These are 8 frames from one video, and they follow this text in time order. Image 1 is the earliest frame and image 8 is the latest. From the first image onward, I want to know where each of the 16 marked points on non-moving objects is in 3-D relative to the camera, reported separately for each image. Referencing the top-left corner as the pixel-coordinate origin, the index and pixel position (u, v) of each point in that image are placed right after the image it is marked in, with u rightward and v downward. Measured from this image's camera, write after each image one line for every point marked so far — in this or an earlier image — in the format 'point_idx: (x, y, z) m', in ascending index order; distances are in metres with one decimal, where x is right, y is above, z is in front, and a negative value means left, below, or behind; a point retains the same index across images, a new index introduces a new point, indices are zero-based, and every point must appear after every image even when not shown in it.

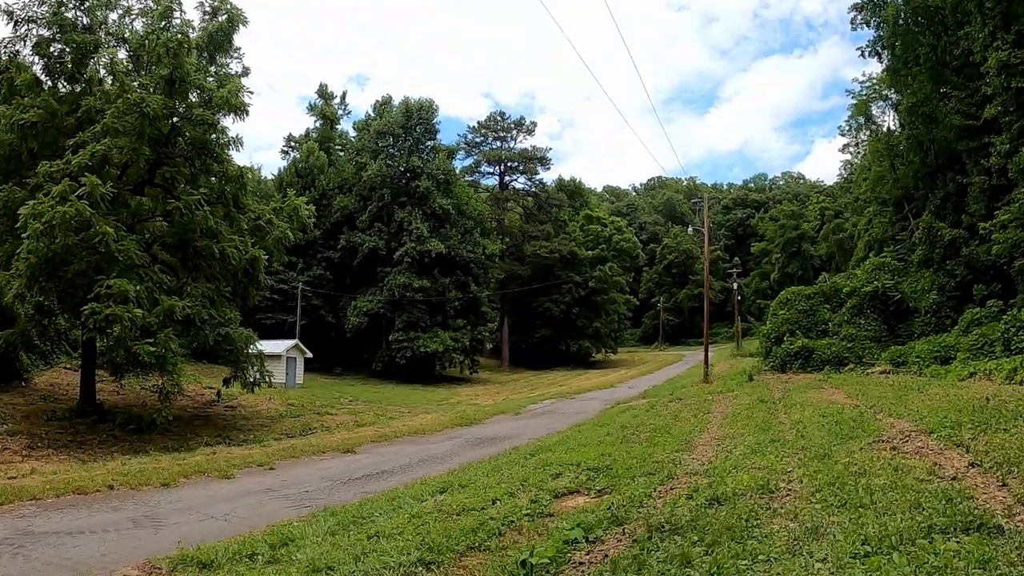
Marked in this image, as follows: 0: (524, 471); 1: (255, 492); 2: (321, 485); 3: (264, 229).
0: (+0.1, -1.3, +8.0) m
1: (-2.0, -1.7, +8.5) m
2: (-1.6, -1.6, +8.9) m
3: (-4.1, +0.9, +18.0) m
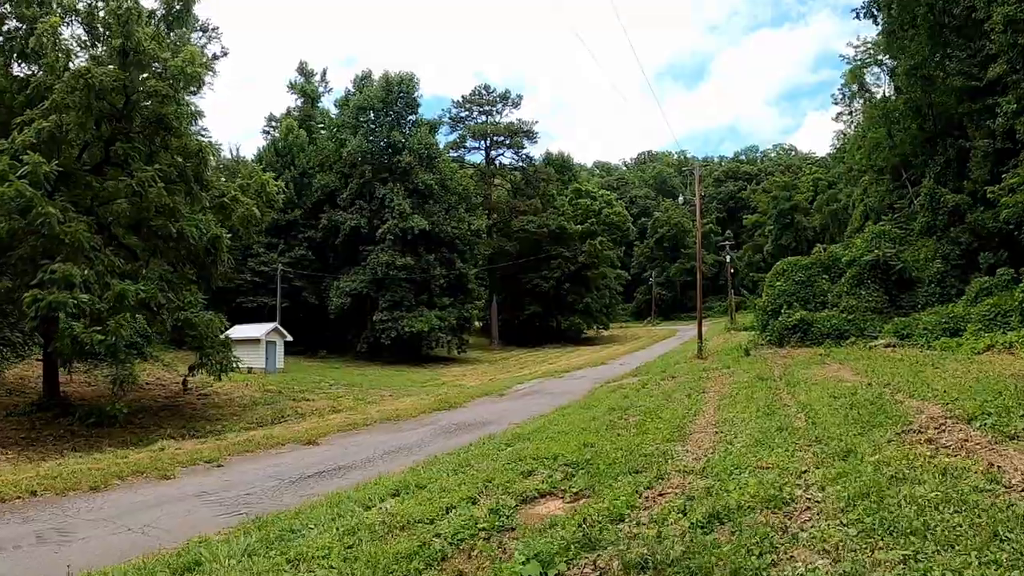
0: (-0.1, -1.1, +7.0) m
1: (-2.2, -1.5, +7.5) m
2: (-1.8, -1.5, +7.9) m
3: (-4.4, +1.2, +16.9) m
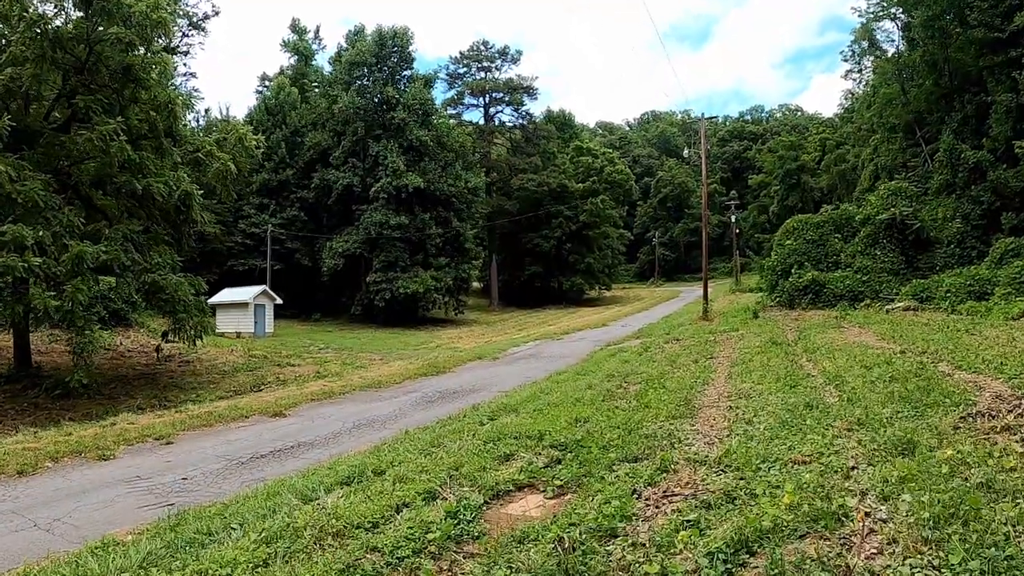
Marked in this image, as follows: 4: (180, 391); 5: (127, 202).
0: (-0.2, -0.9, +6.0) m
1: (-2.3, -1.2, +6.5) m
2: (-1.9, -1.1, +6.9) m
3: (-4.5, +1.8, +15.8) m
4: (-4.5, -1.5, +15.0) m
5: (-4.7, +1.0, +13.9) m
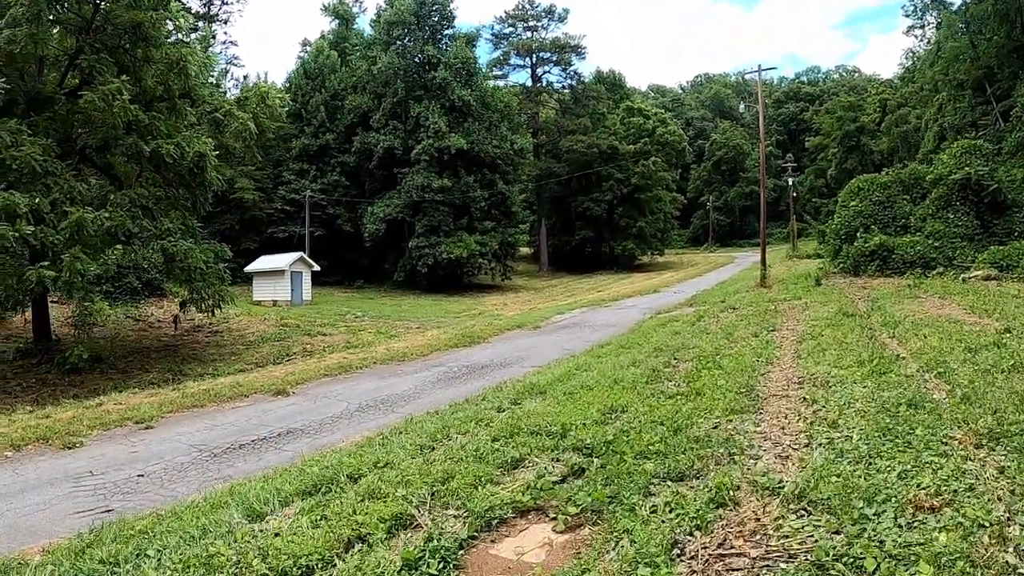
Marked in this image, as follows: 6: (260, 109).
0: (-0.2, -0.7, +4.8) m
1: (-2.2, -1.0, +5.4) m
2: (-1.8, -0.9, +5.9) m
3: (-3.9, +2.3, +14.8) m
4: (-4.0, -1.0, +14.1) m
5: (-4.3, +1.4, +12.9) m
6: (-3.6, +2.5, +15.3) m
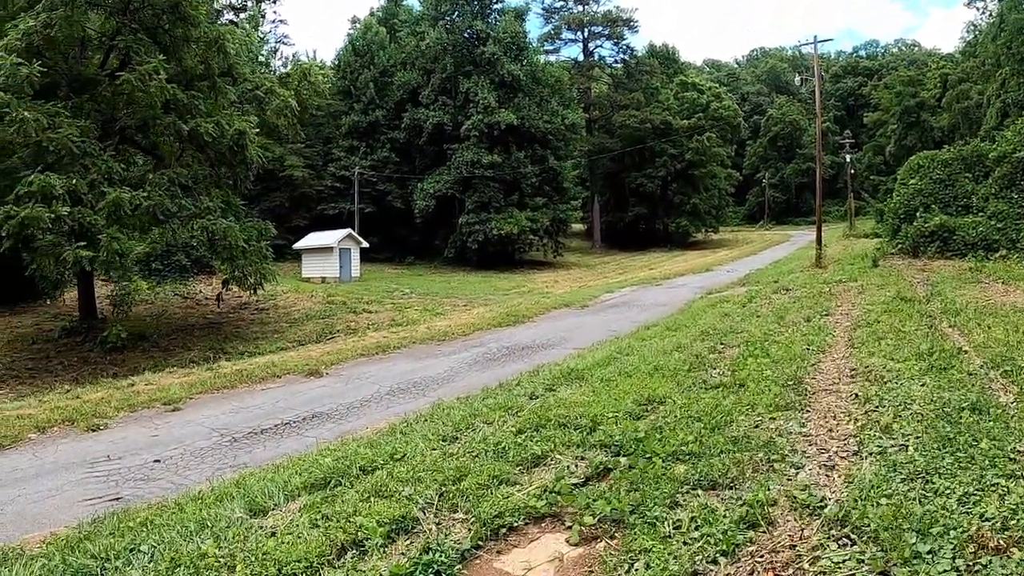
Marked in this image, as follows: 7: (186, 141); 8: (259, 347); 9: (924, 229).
0: (-0.1, -0.6, +4.5) m
1: (-2.1, -0.9, +5.3) m
2: (-1.6, -0.8, +5.7) m
3: (-3.3, +2.6, +14.6) m
4: (-3.4, -0.7, +14.0) m
5: (-3.8, +1.7, +12.8) m
6: (-2.9, +2.8, +15.1) m
7: (-3.7, +1.7, +12.6) m
8: (-3.0, -0.7, +13.2) m
9: (+6.8, +1.0, +18.2) m
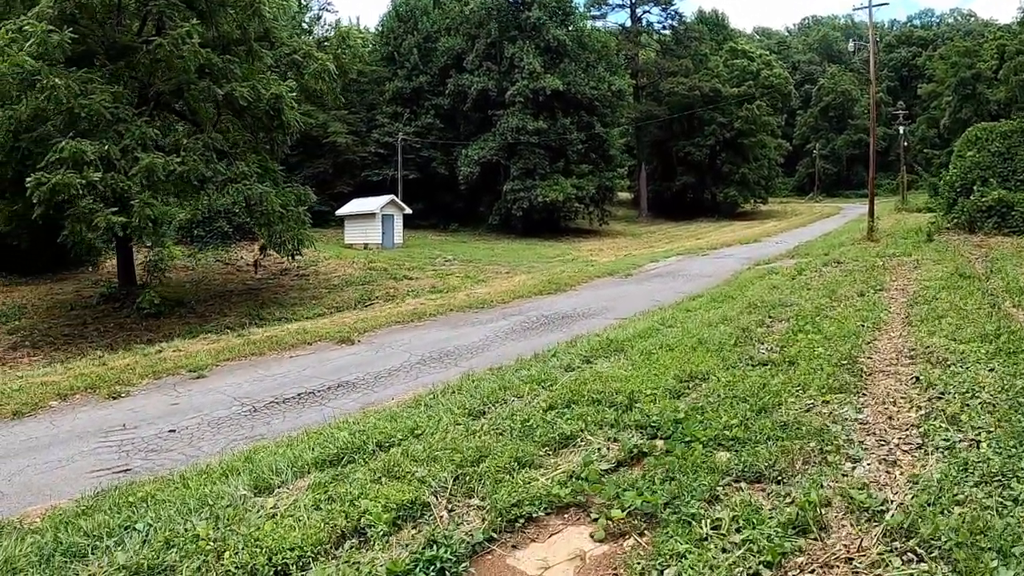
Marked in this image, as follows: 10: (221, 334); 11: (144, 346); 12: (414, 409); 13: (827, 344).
0: (+0.1, -0.5, +4.2) m
1: (-2.0, -0.7, +5.1) m
2: (-1.5, -0.6, +5.4) m
3: (-2.7, +3.1, +14.3) m
4: (-2.9, -0.2, +13.8) m
5: (-3.3, +2.1, +12.5) m
6: (-2.3, +3.3, +14.8) m
7: (-3.2, +2.1, +12.3) m
8: (-2.6, -0.3, +13.0) m
9: (+7.5, +1.4, +17.5) m
10: (-2.8, -0.4, +10.4) m
11: (-3.3, -0.5, +9.8) m
12: (-0.4, -0.5, +4.8) m
13: (+1.5, -0.3, +5.2) m
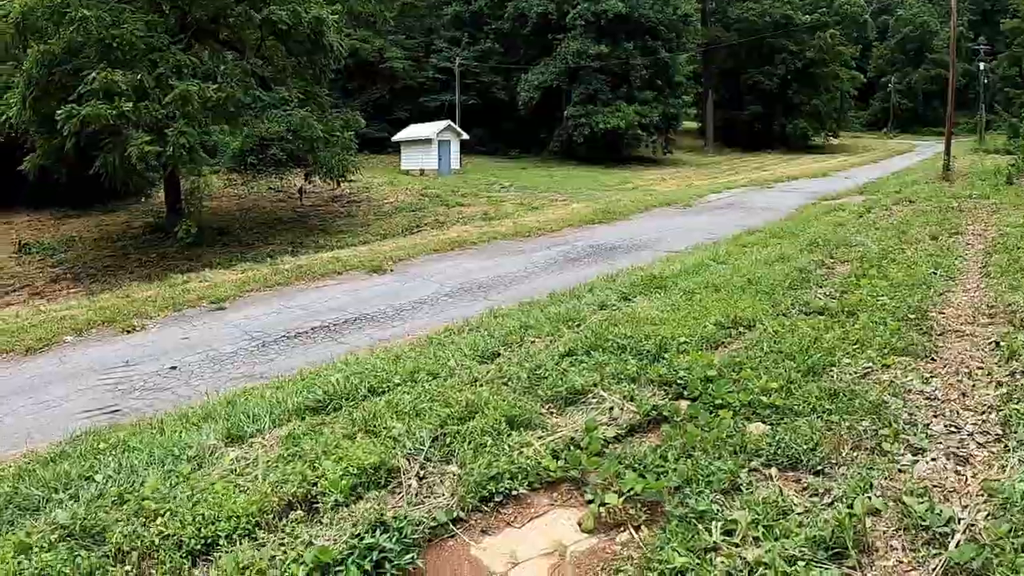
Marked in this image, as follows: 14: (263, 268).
0: (+0.1, -0.2, +3.8) m
1: (-1.9, -0.3, +4.7) m
2: (-1.3, -0.3, +5.0) m
3: (-1.9, +4.1, +13.7) m
4: (-2.3, +0.8, +13.4) m
5: (-2.6, +3.0, +12.0) m
6: (-1.5, +4.3, +14.1) m
7: (-2.6, +3.0, +11.8) m
8: (-2.0, +0.7, +12.6) m
9: (+8.4, +2.2, +16.4) m
10: (-2.4, +0.4, +10.1) m
11: (-2.9, +0.3, +9.5) m
12: (-0.3, -0.2, +4.4) m
13: (+1.6, 0.0, +4.6) m
14: (-2.0, +0.3, +8.8) m
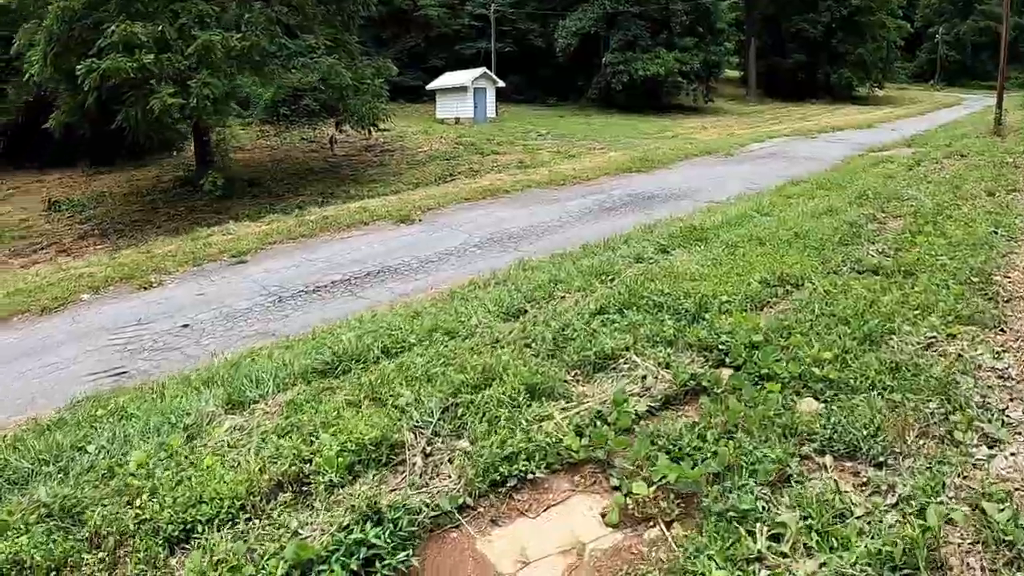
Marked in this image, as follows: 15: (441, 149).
0: (+0.2, -0.1, +3.5) m
1: (-1.8, -0.1, +4.5) m
2: (-1.2, 0.0, +4.8) m
3: (-1.5, +4.7, +13.3) m
4: (-1.9, +1.4, +13.2) m
5: (-2.3, +3.6, +11.7) m
6: (-1.0, +5.0, +13.7) m
7: (-2.3, +3.5, +11.5) m
8: (-1.6, +1.2, +12.3) m
9: (+8.9, +2.8, +15.8) m
10: (-2.1, +0.8, +9.8) m
11: (-2.7, +0.7, +9.3) m
12: (-0.2, -0.1, +4.1) m
13: (+1.7, +0.1, +4.3) m
14: (-1.8, +0.7, +8.5) m
15: (-1.2, +2.3, +17.4) m
